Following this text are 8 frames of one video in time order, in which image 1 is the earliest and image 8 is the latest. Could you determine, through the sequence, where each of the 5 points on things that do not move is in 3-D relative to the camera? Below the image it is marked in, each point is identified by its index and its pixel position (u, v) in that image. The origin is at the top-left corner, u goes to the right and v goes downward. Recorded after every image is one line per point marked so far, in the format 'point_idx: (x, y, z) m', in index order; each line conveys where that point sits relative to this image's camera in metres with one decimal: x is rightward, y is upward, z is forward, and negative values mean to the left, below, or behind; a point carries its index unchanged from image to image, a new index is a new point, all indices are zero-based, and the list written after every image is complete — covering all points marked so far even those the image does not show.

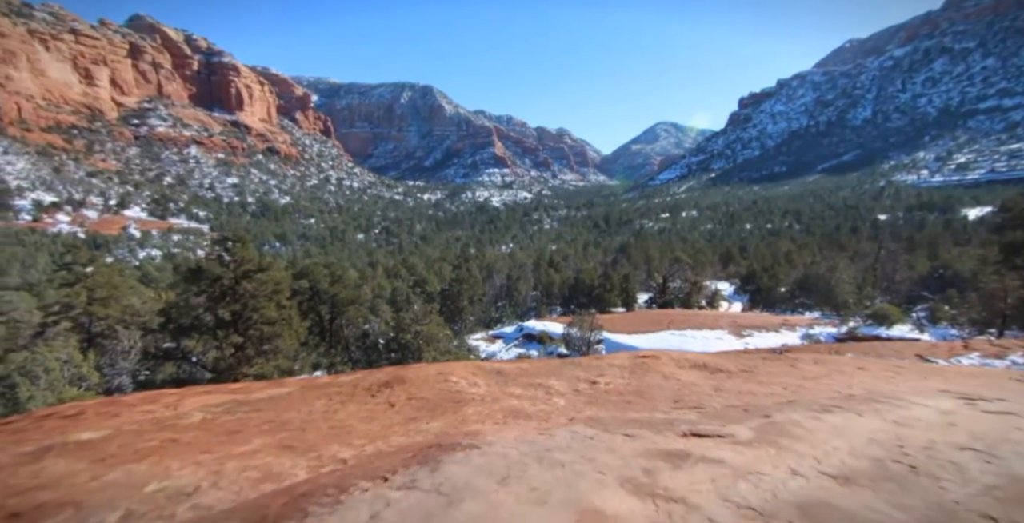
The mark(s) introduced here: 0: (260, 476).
0: (-2.6, -2.2, +5.6) m
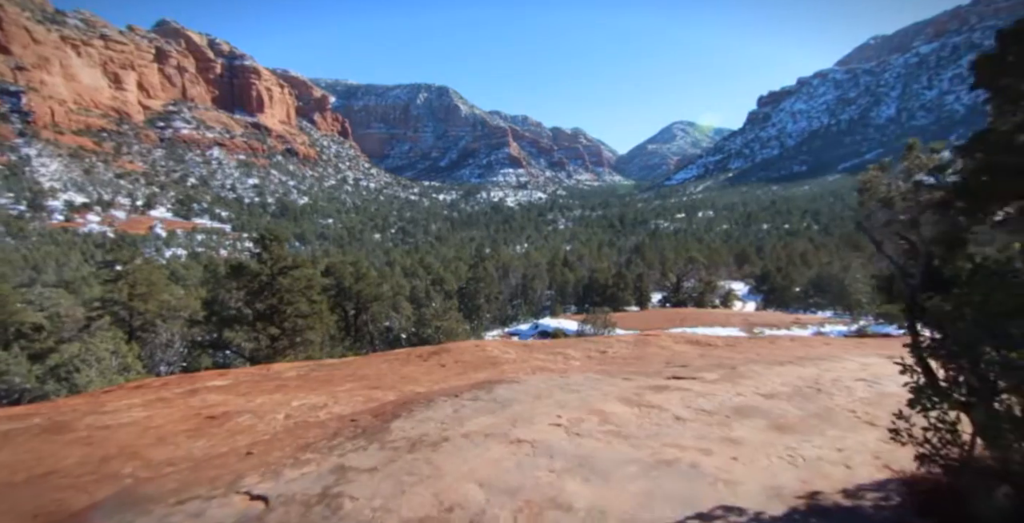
0: (-2.1, -2.0, +8.1) m
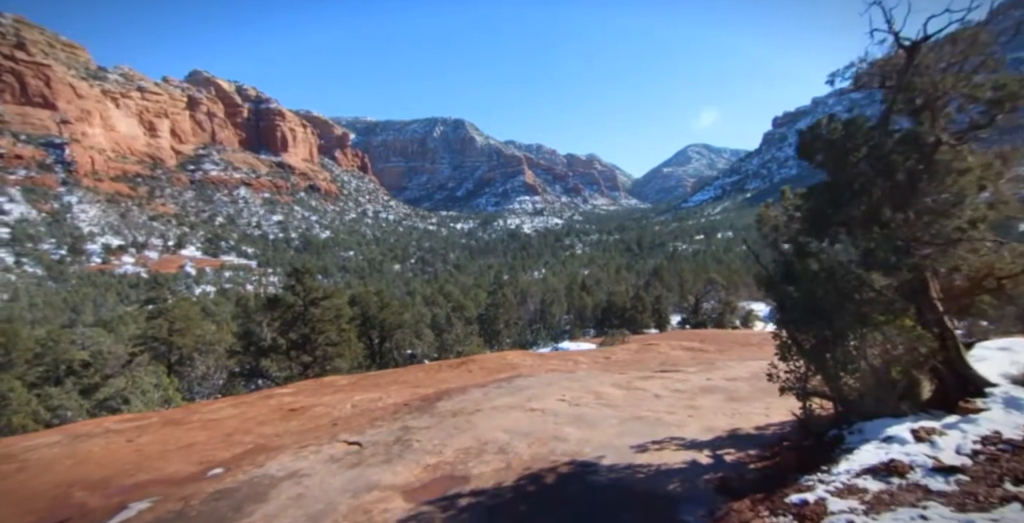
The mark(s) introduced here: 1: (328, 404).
0: (-1.8, -2.4, +10.2) m
1: (-3.2, -2.5, +9.8) m
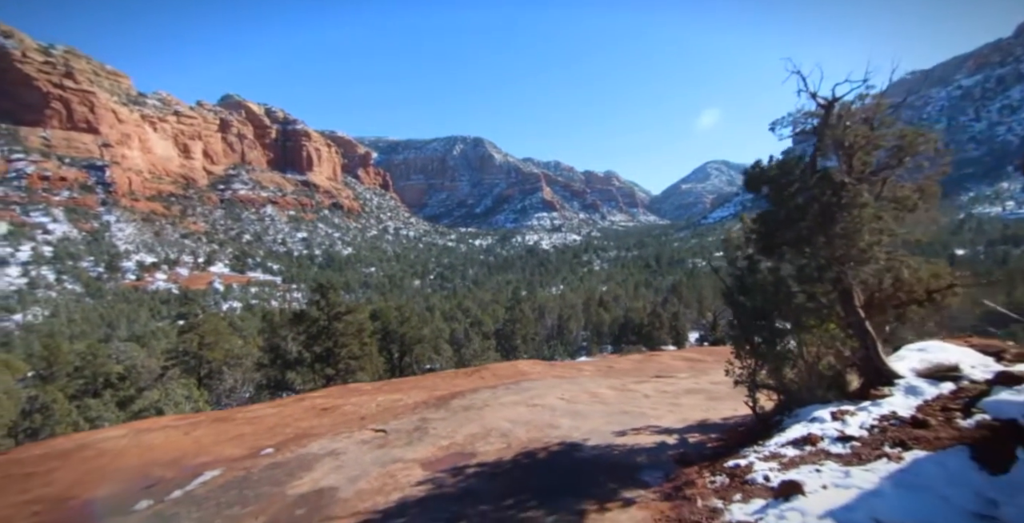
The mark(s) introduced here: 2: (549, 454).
0: (-1.7, -2.7, +11.4) m
1: (-3.1, -2.8, +11.0) m
2: (+0.4, -2.1, +6.2) m
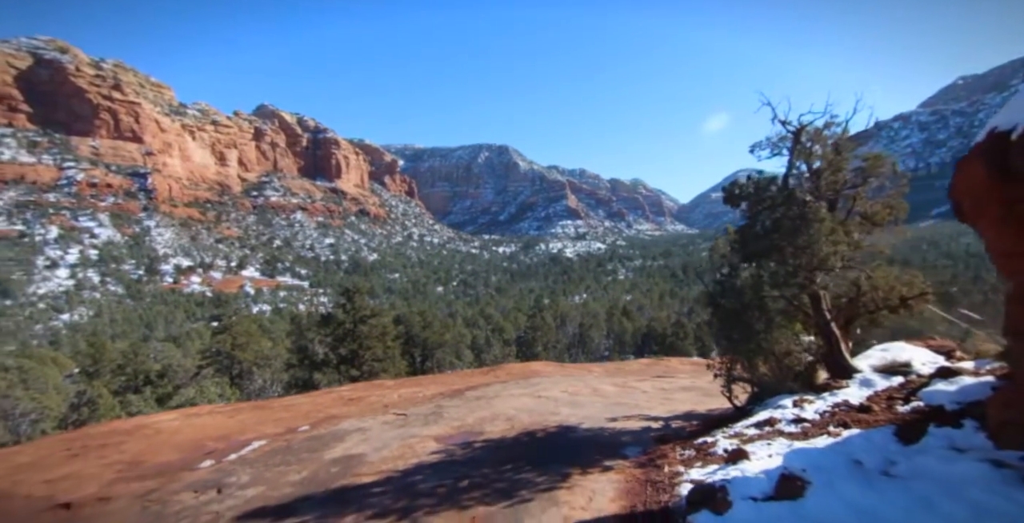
0: (-1.4, -2.8, +12.4) m
1: (-2.8, -2.9, +12.0) m
2: (+0.4, -2.2, +7.0) m
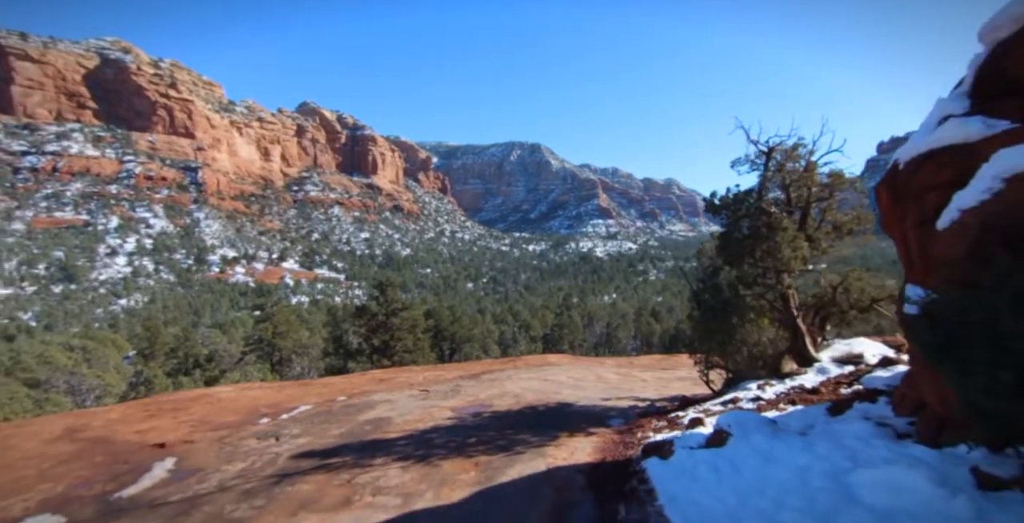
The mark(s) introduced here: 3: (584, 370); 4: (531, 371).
0: (-1.1, -2.7, +13.6) m
1: (-2.5, -2.8, +13.4) m
2: (+0.5, -2.2, +8.2) m
3: (+1.6, -2.4, +12.4) m
4: (+0.4, -2.4, +12.0) m
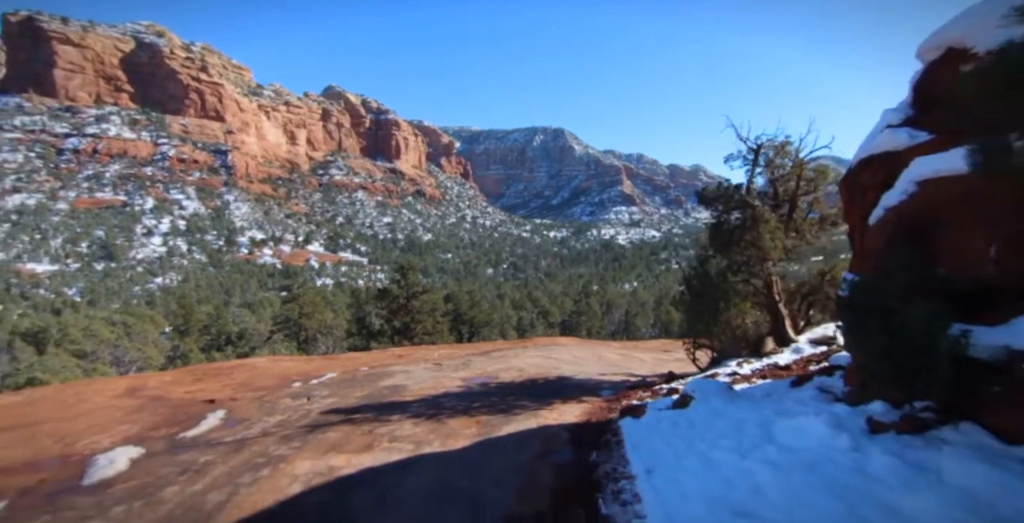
0: (-0.8, -2.3, +14.5) m
1: (-2.2, -2.4, +14.4) m
2: (+0.6, -1.9, +9.0) m
3: (+1.8, -2.1, +13.2) m
4: (+0.6, -2.1, +12.9) m
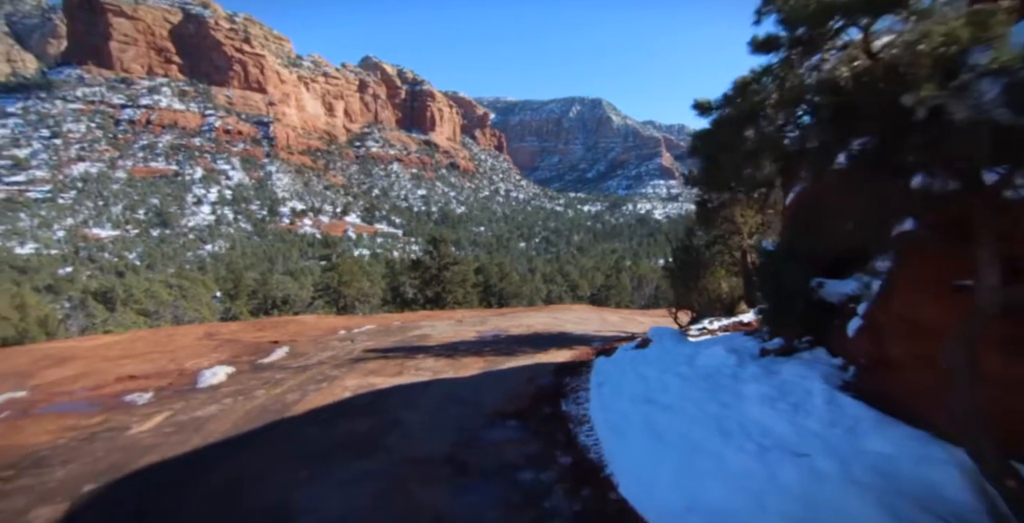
0: (-0.3, -1.5, +16.2) m
1: (-1.8, -1.5, +16.1) m
2: (+0.7, -1.4, +10.6) m
3: (+2.2, -1.4, +14.7) m
4: (+1.0, -1.3, +14.5) m
